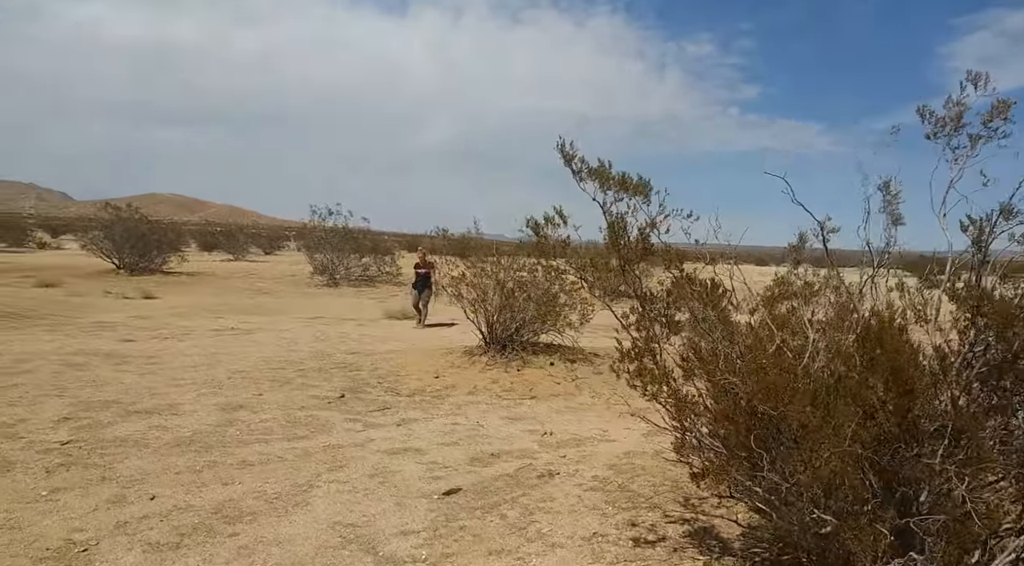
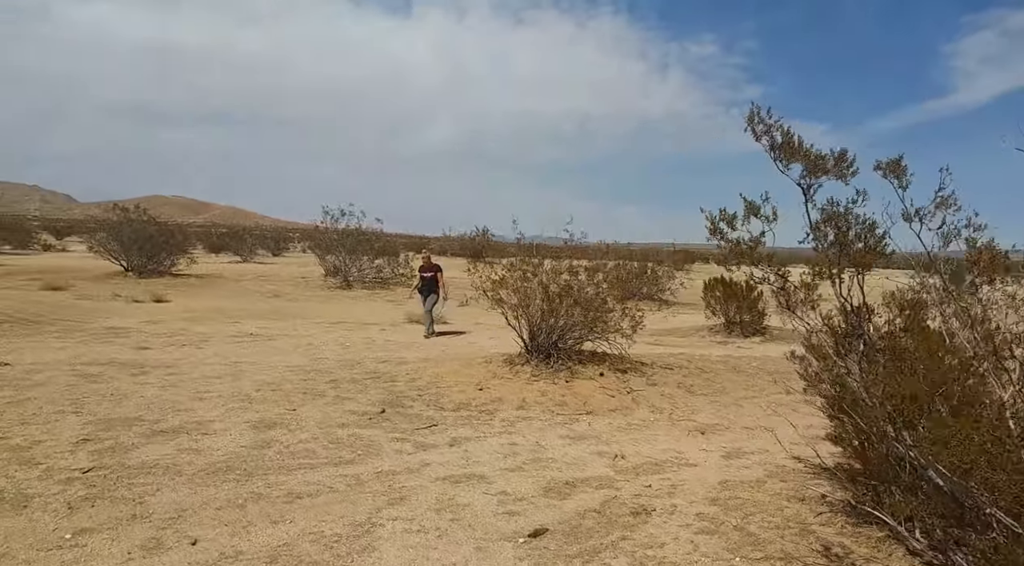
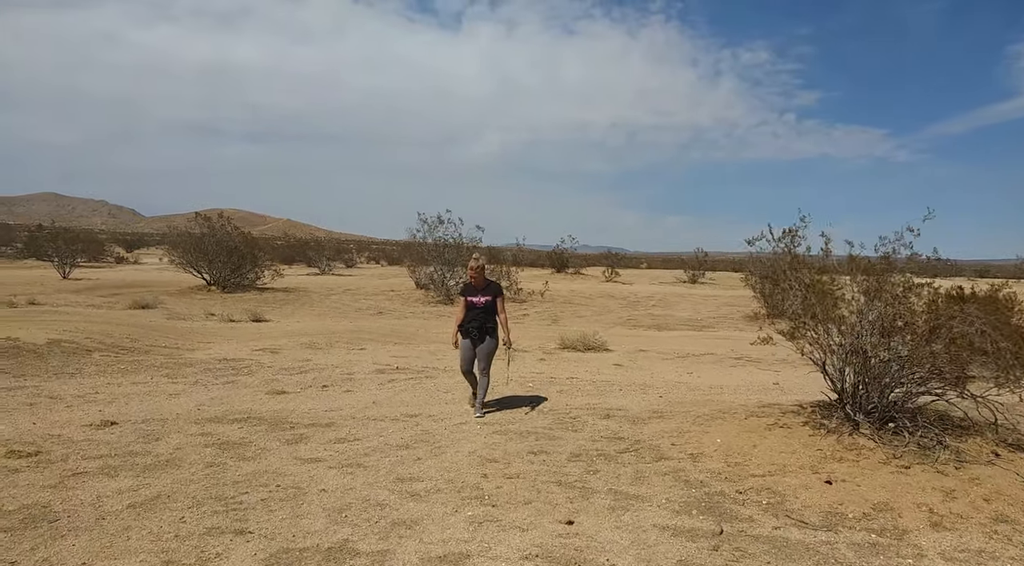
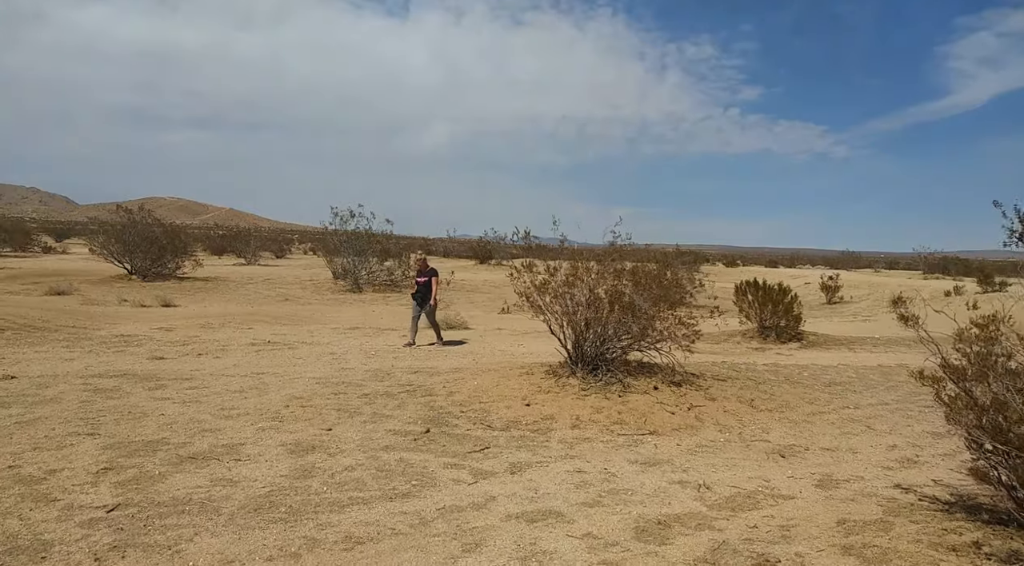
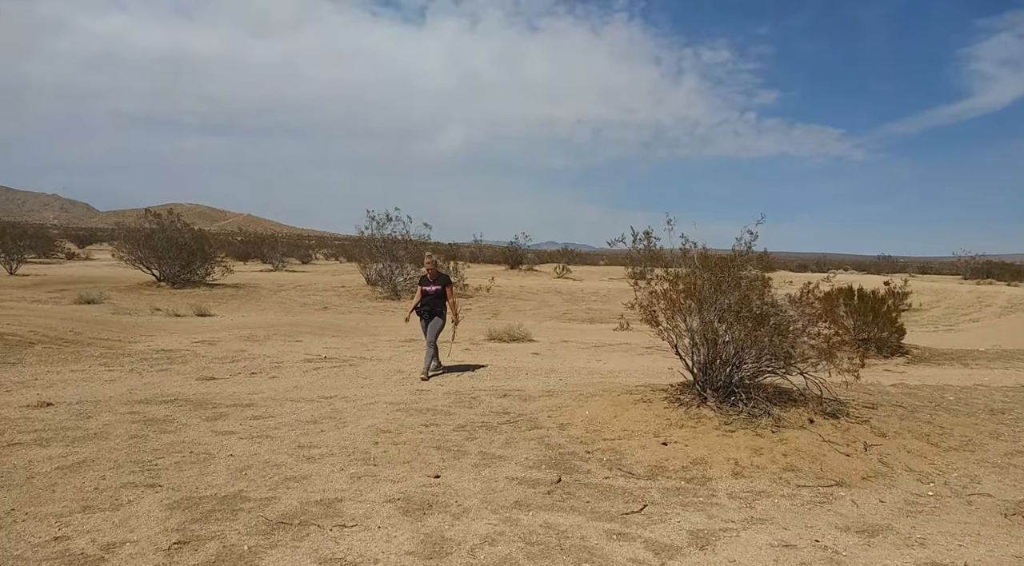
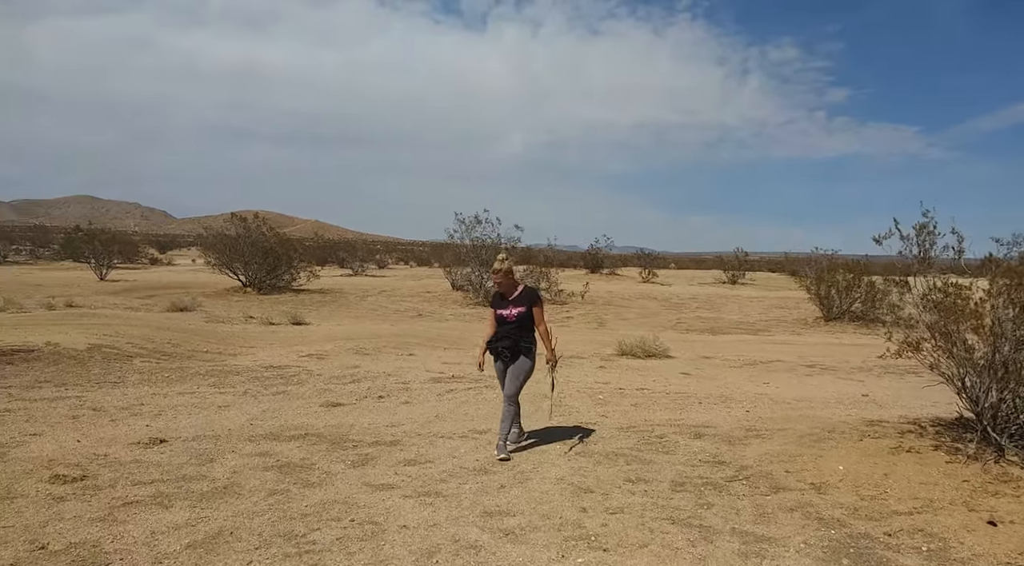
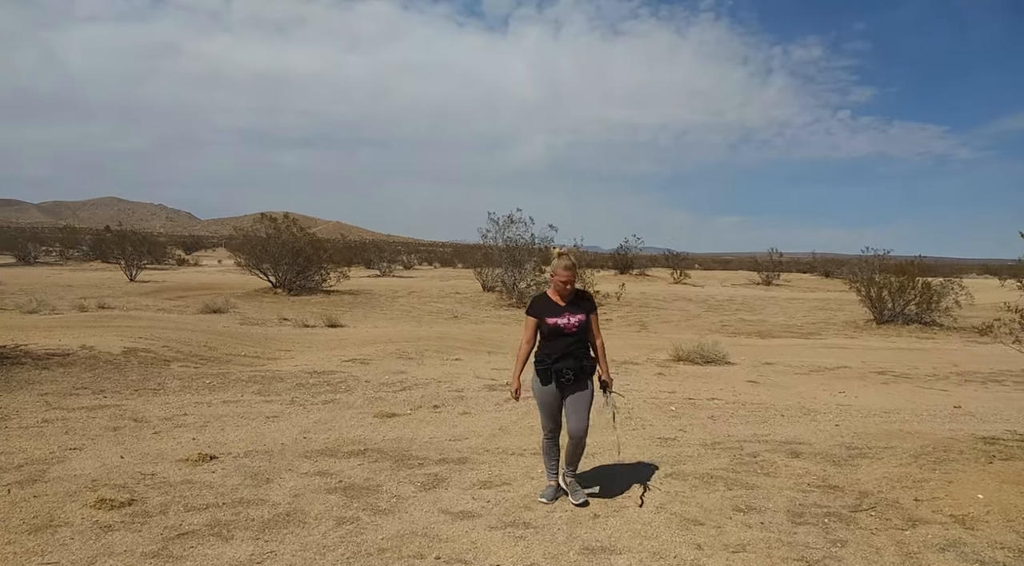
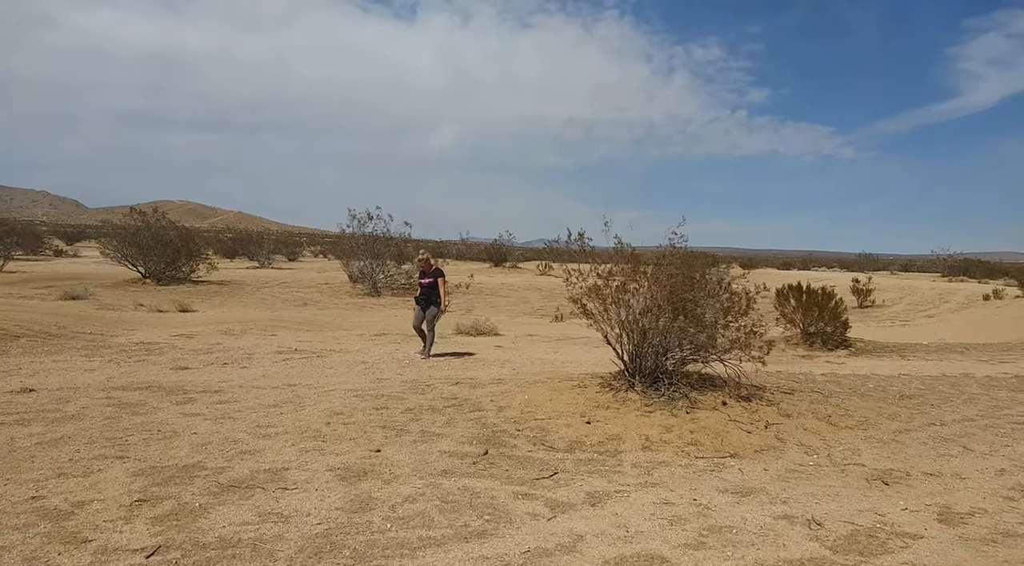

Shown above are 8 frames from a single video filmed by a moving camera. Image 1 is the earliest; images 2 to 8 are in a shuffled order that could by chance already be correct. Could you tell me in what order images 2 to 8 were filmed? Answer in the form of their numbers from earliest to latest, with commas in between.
2, 4, 8, 5, 3, 6, 7
